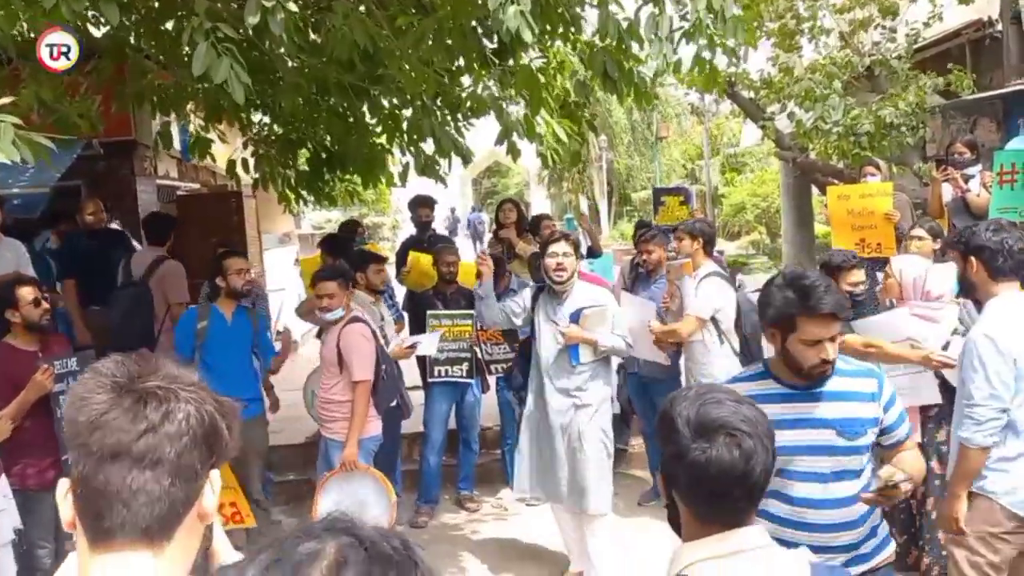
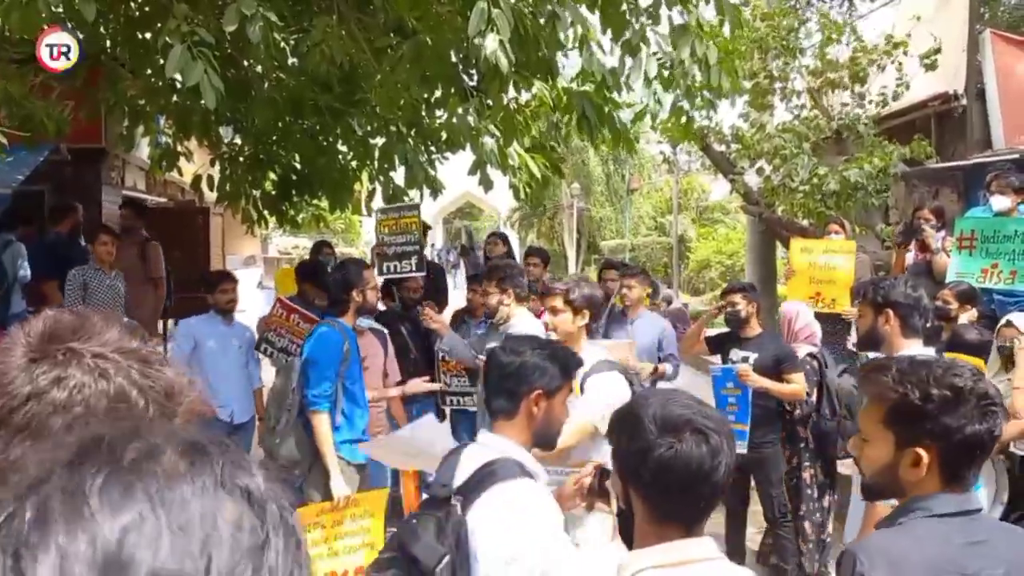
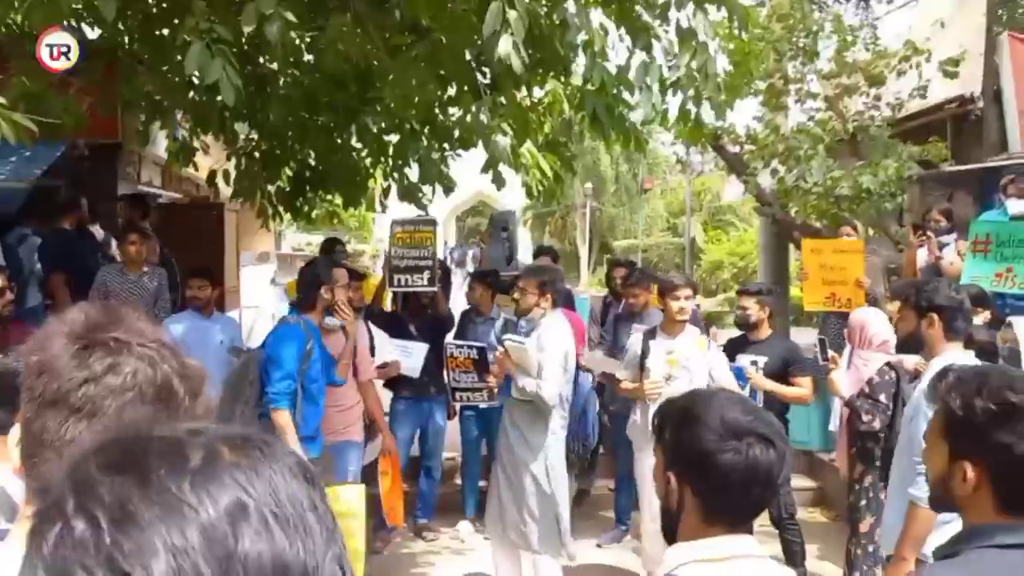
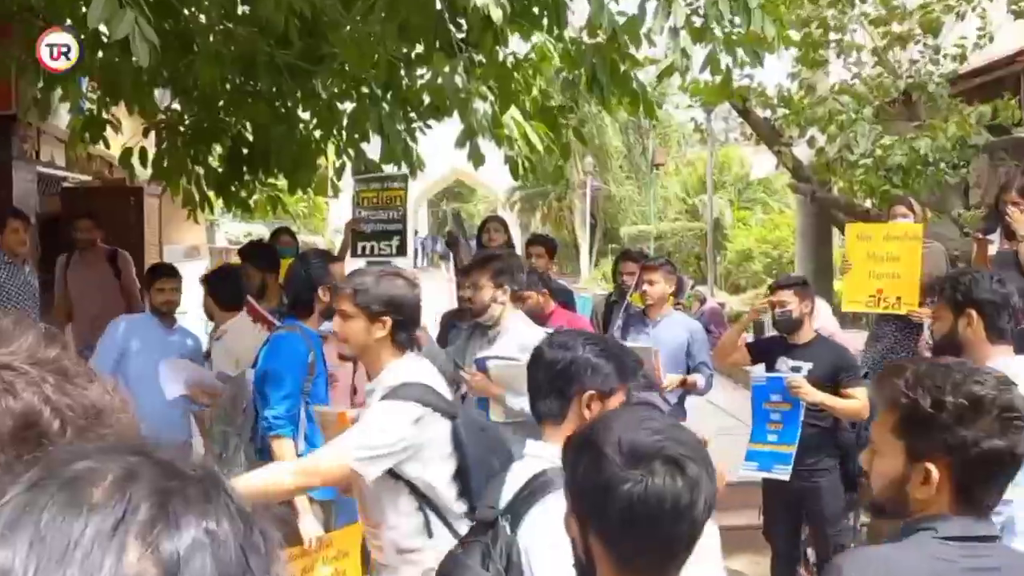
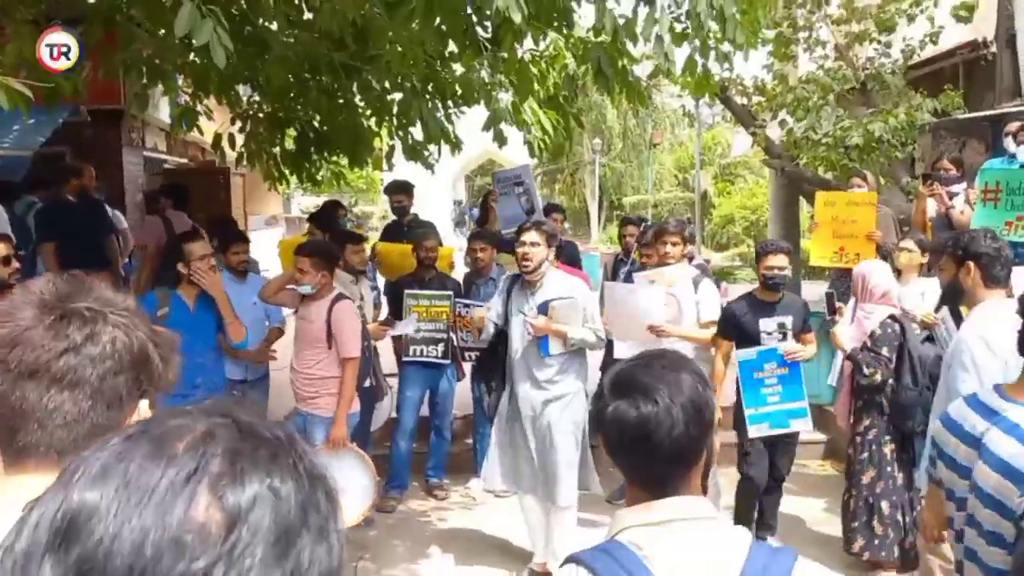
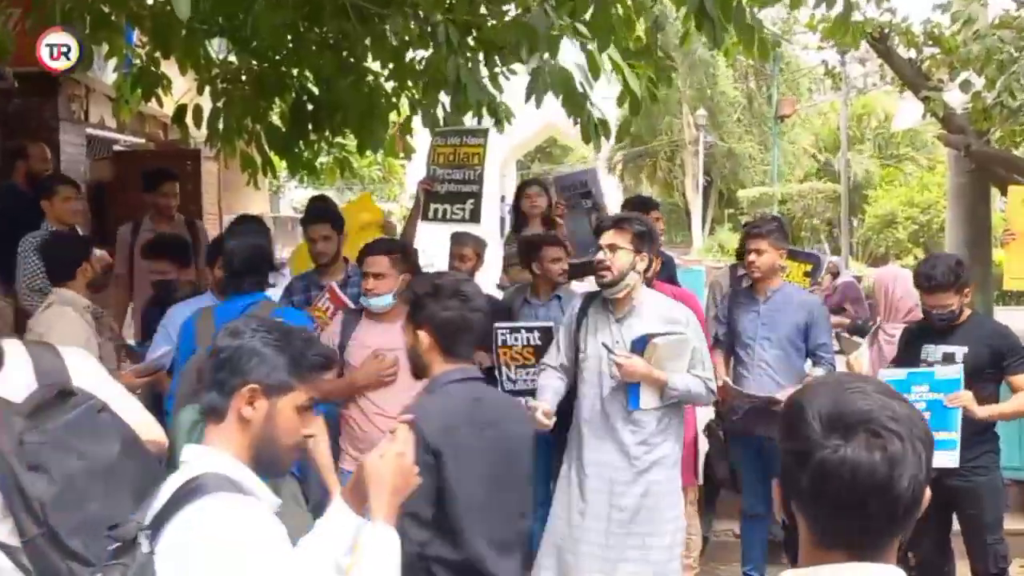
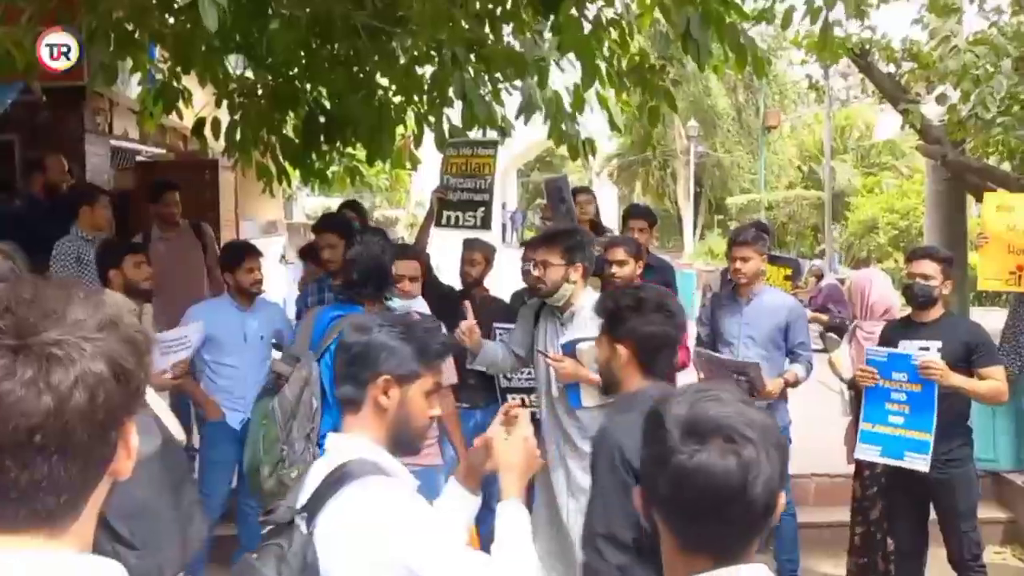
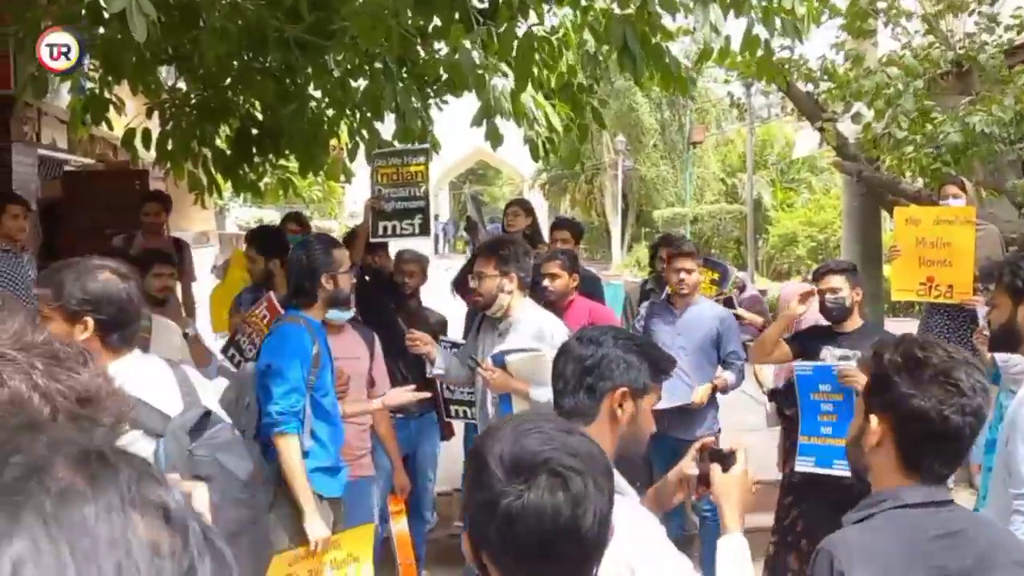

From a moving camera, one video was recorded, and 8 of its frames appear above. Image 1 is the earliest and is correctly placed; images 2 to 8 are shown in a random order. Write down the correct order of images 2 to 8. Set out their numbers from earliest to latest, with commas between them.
5, 3, 2, 4, 8, 7, 6
